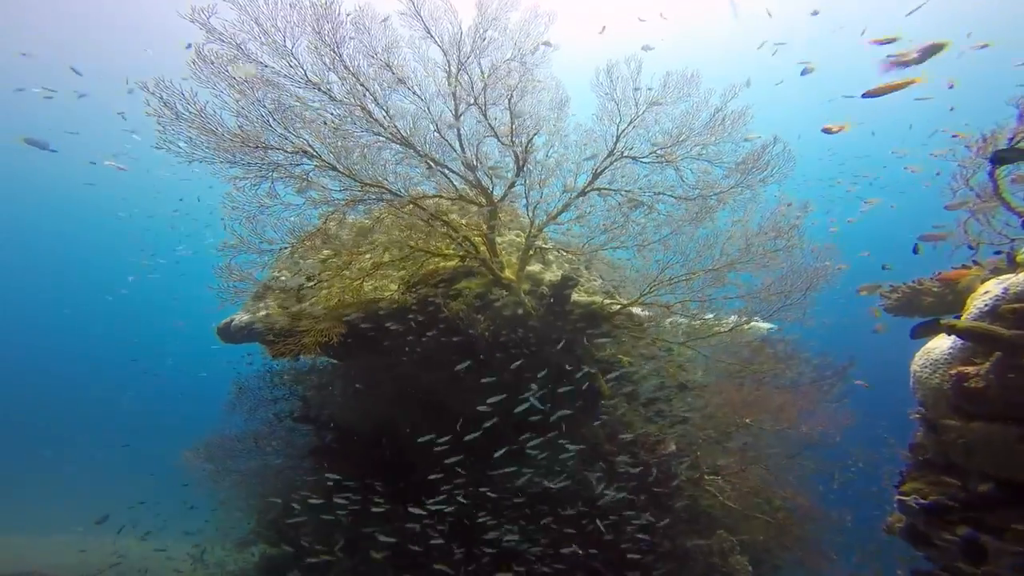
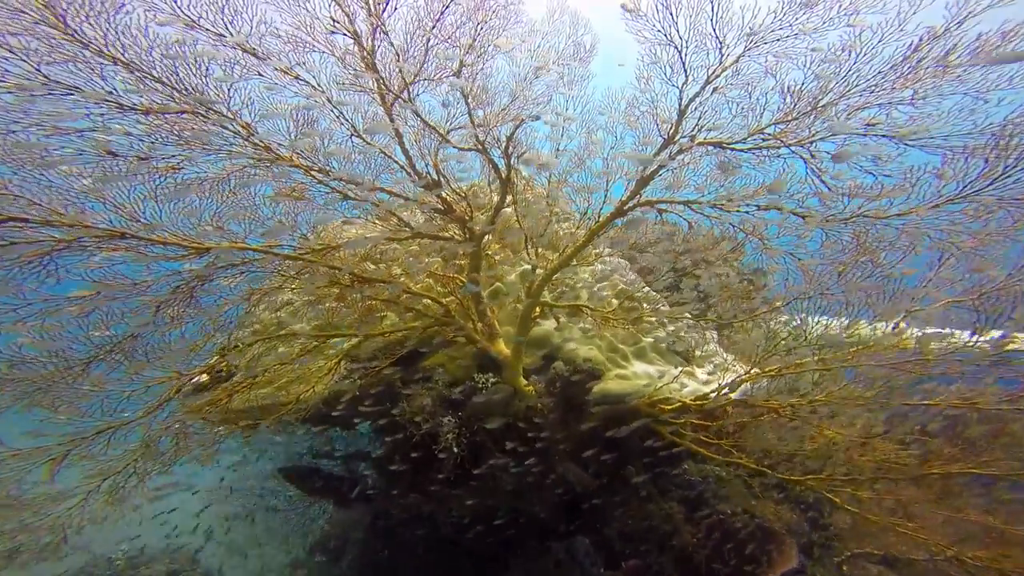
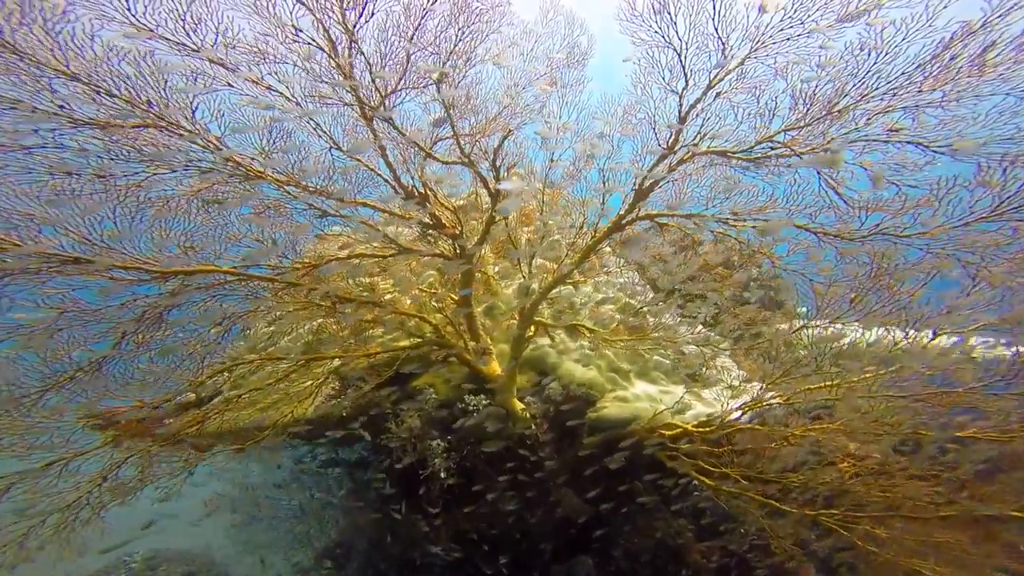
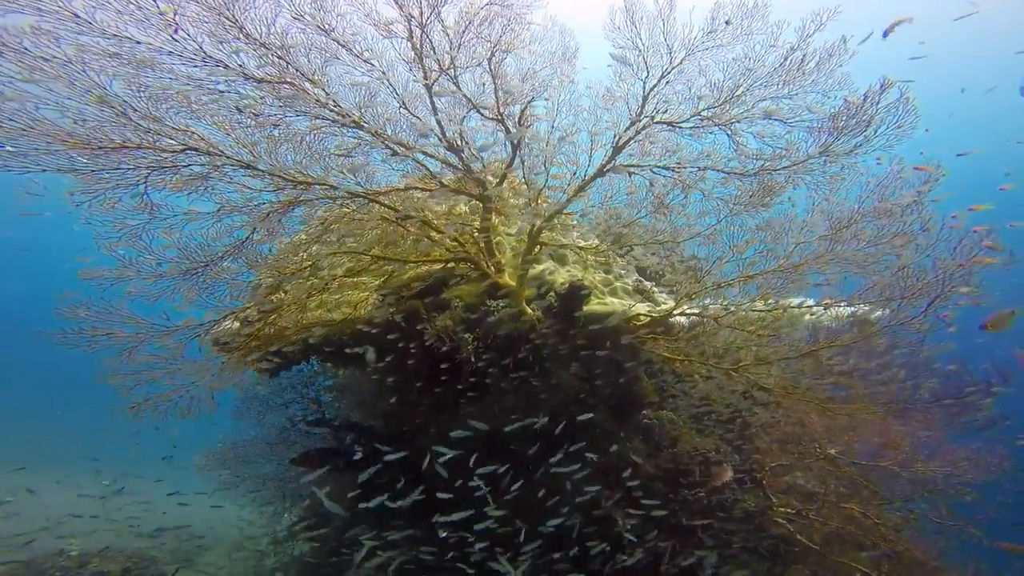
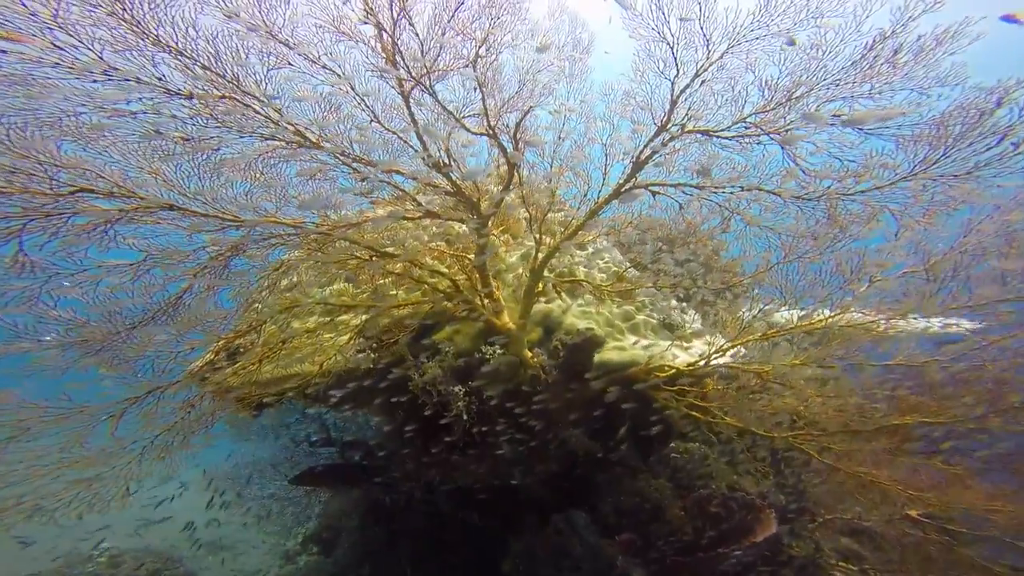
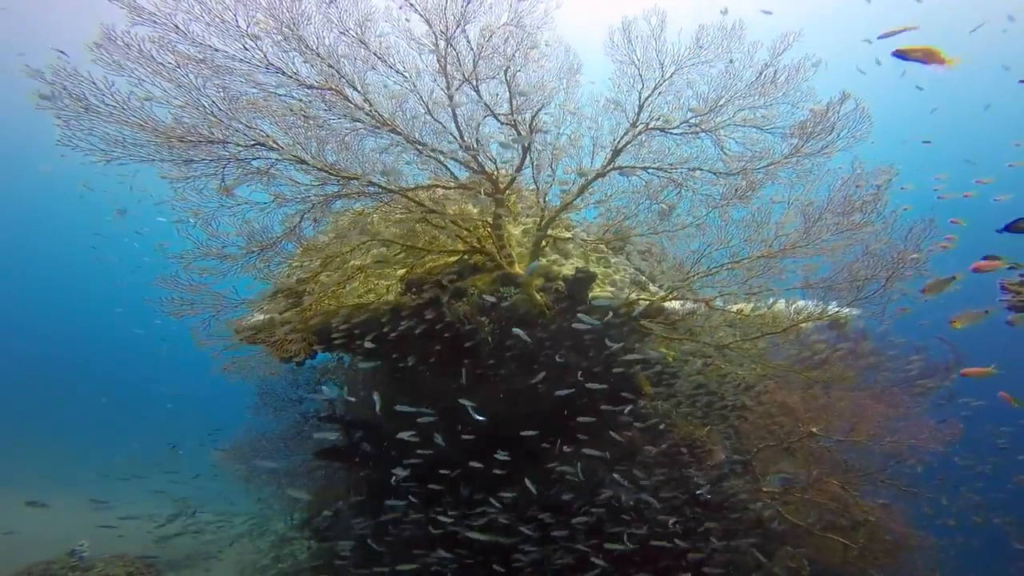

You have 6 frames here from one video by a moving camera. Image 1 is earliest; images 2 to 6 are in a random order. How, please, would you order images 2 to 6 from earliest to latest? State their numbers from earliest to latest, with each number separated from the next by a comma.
6, 4, 5, 2, 3
